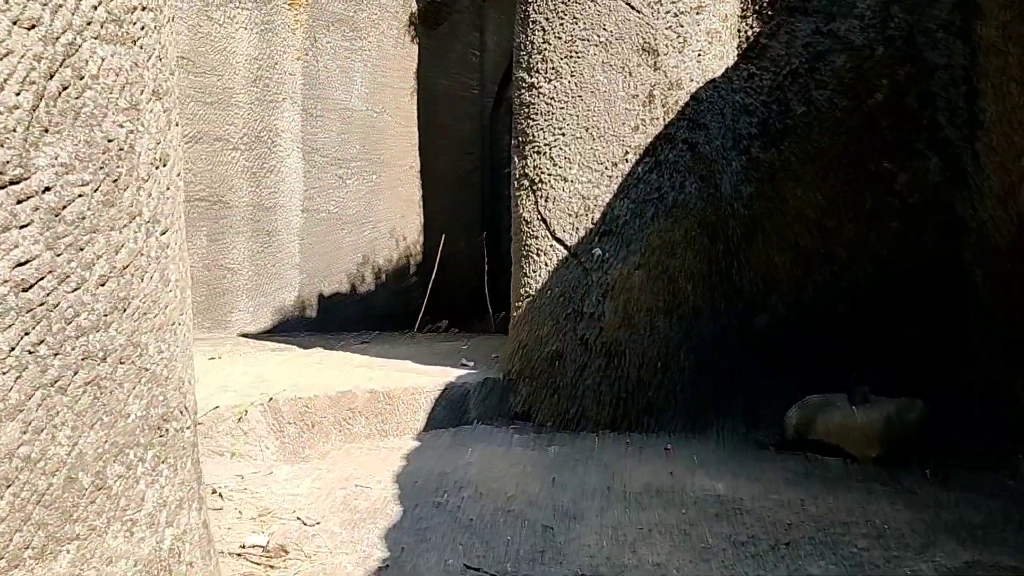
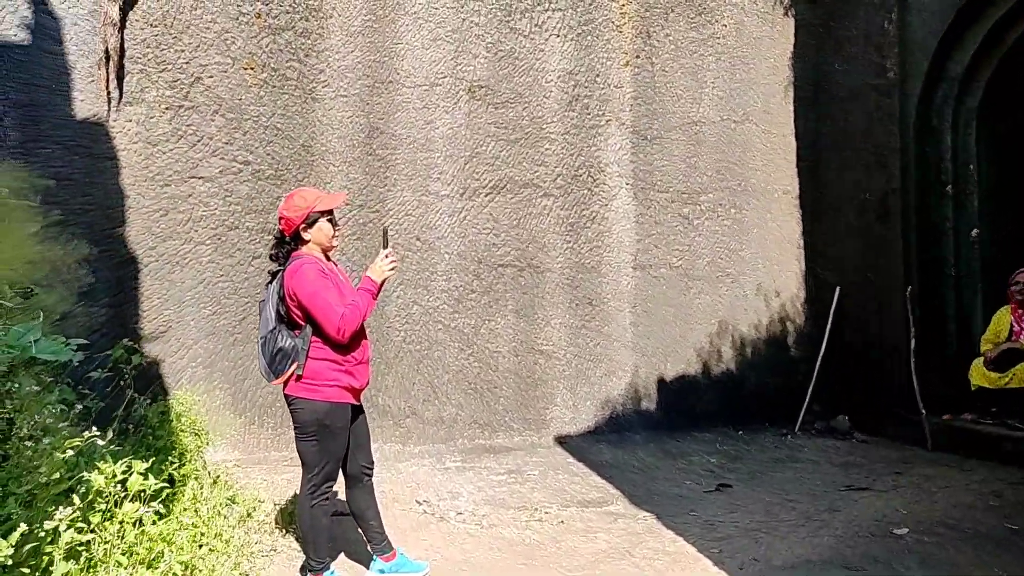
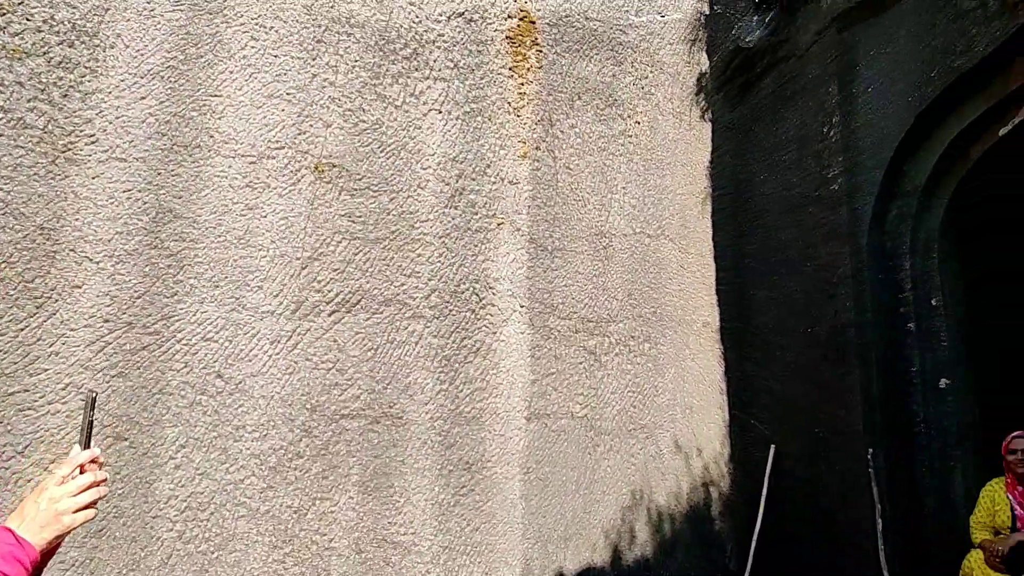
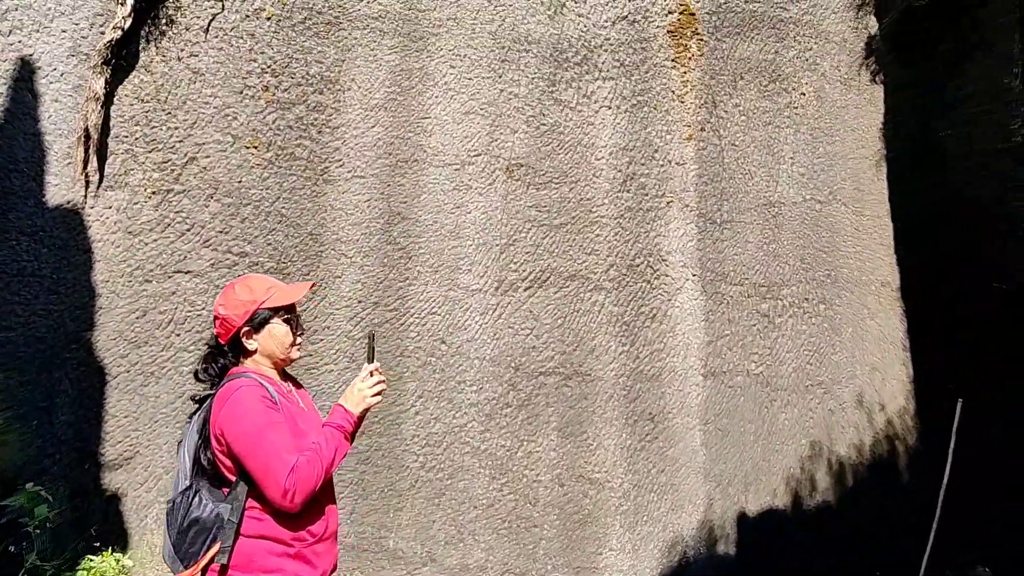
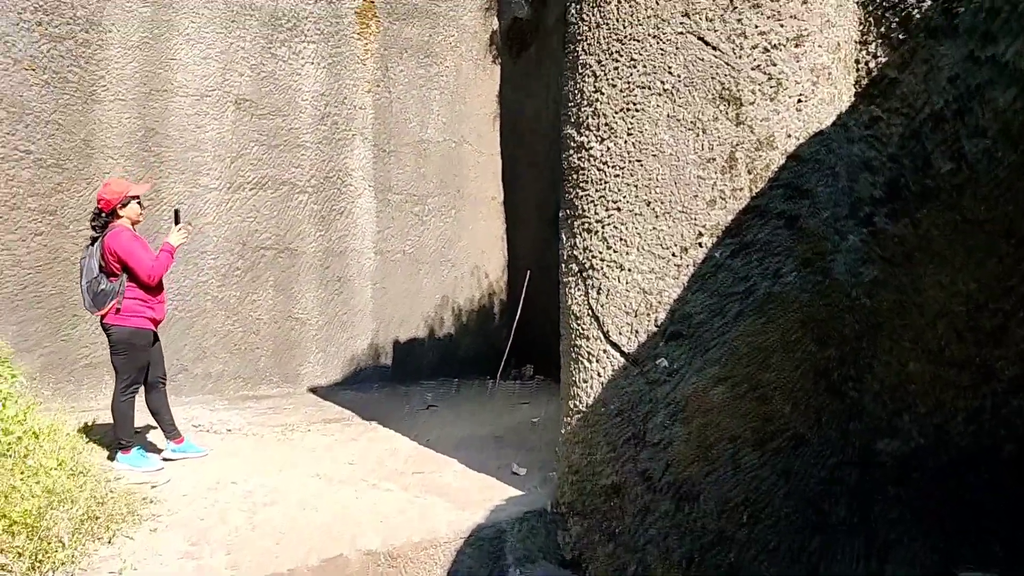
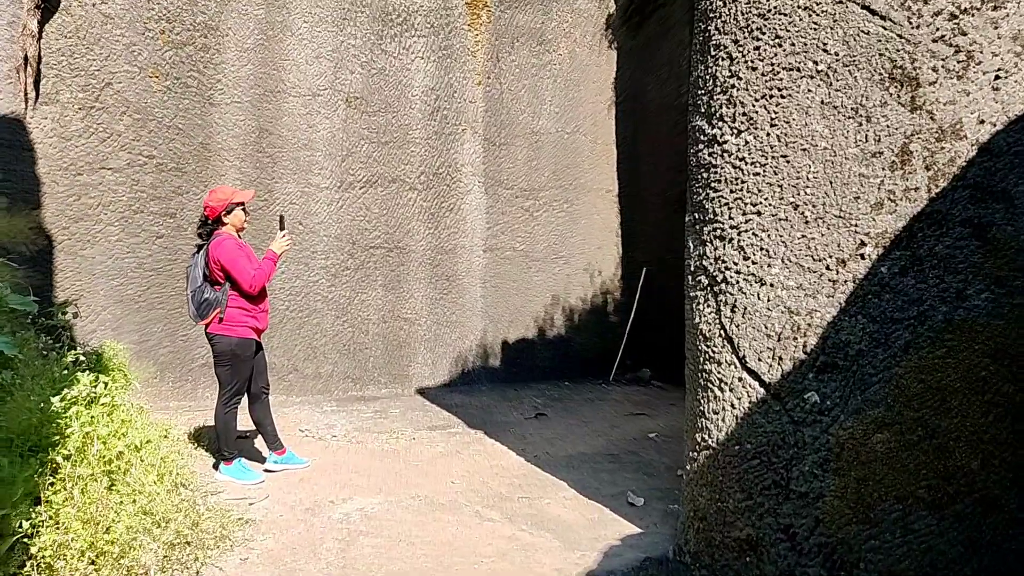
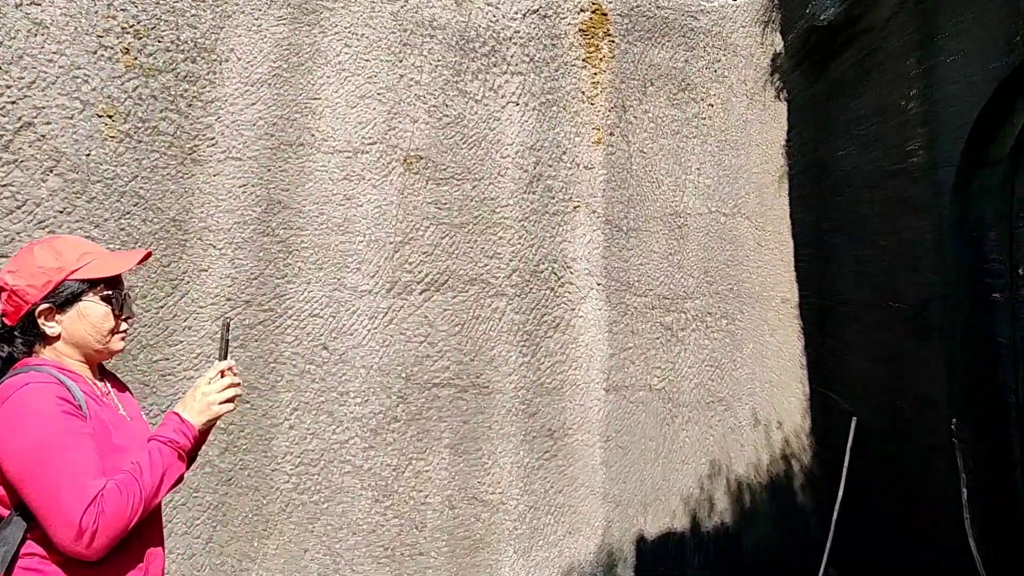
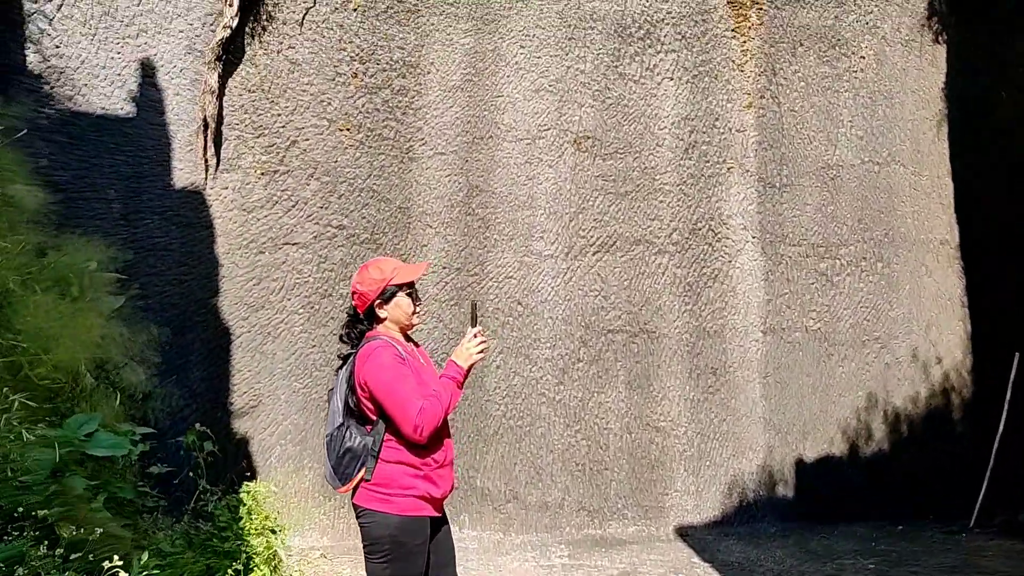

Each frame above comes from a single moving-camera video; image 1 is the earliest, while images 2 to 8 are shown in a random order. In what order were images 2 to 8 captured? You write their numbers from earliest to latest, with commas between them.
5, 6, 2, 8, 4, 7, 3
